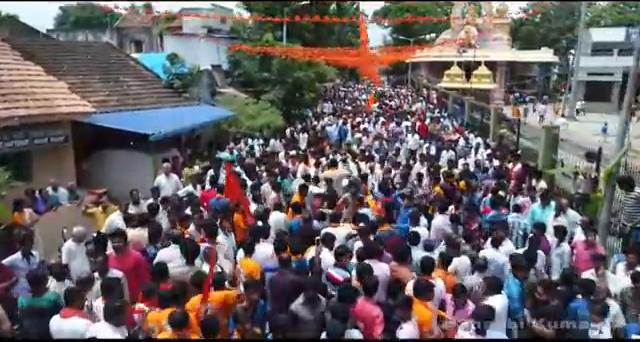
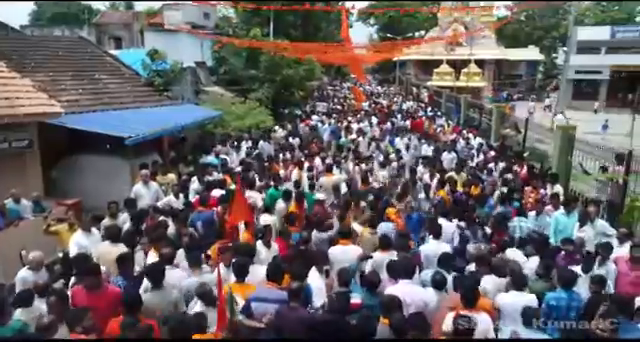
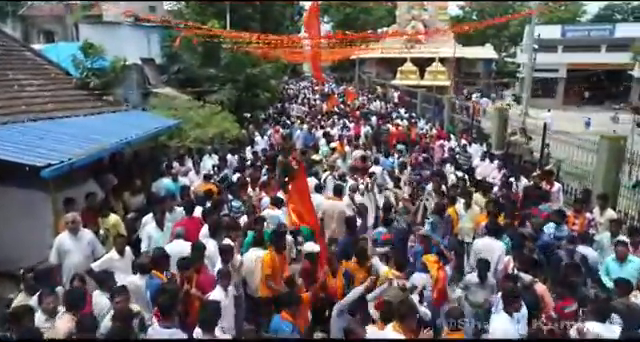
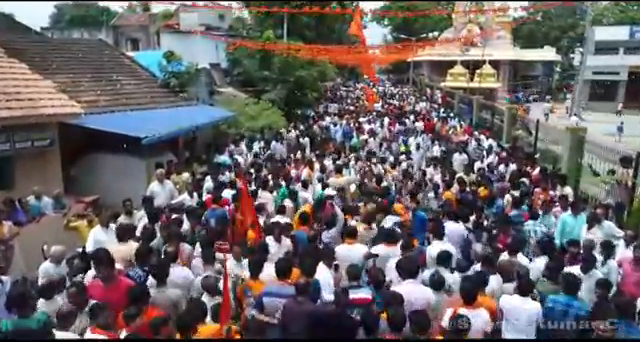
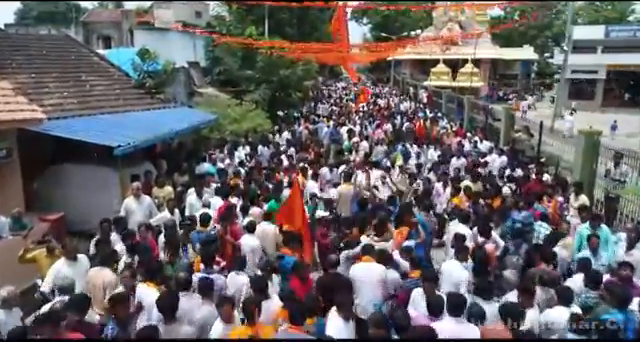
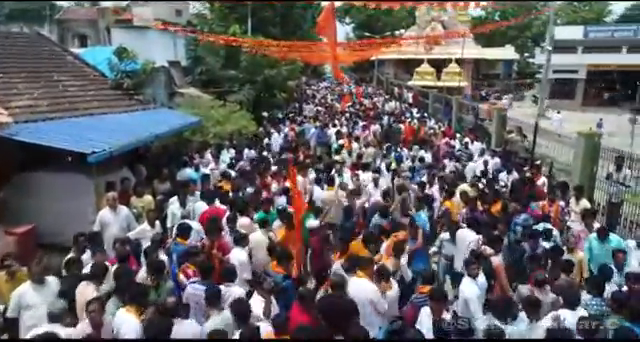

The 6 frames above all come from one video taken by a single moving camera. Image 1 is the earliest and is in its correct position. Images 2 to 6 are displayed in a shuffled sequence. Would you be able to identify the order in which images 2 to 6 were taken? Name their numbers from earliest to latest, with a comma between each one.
4, 2, 5, 6, 3
